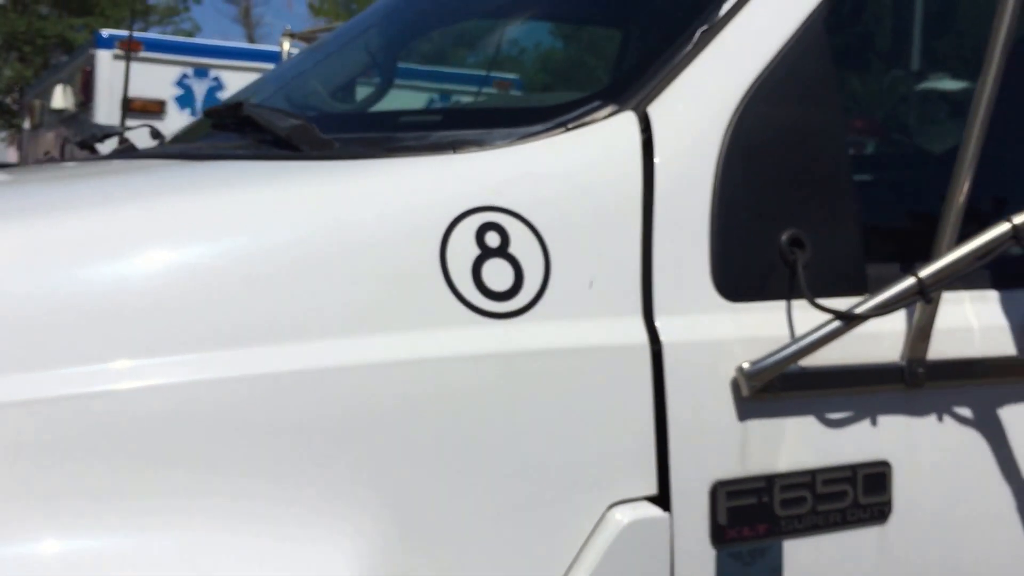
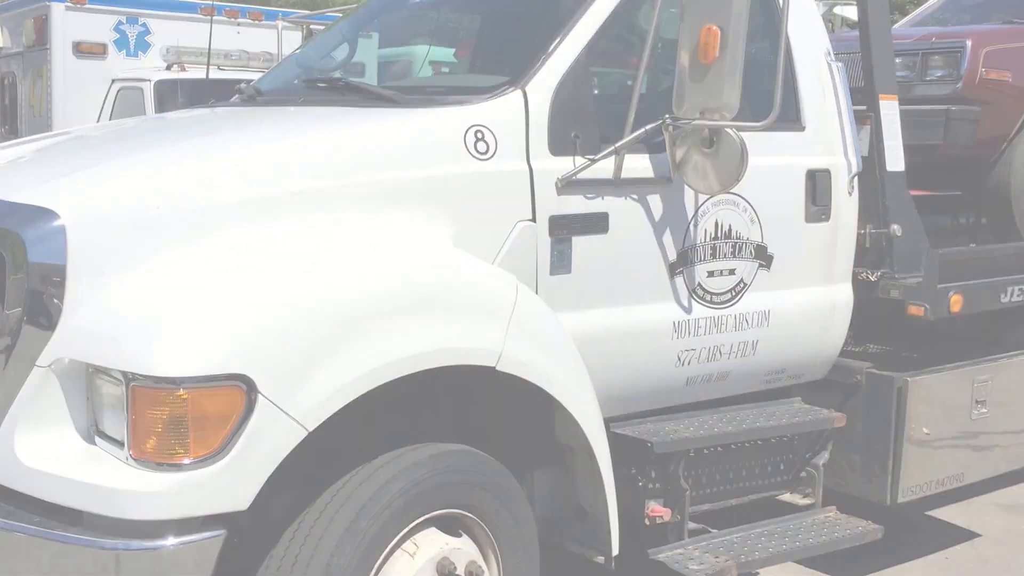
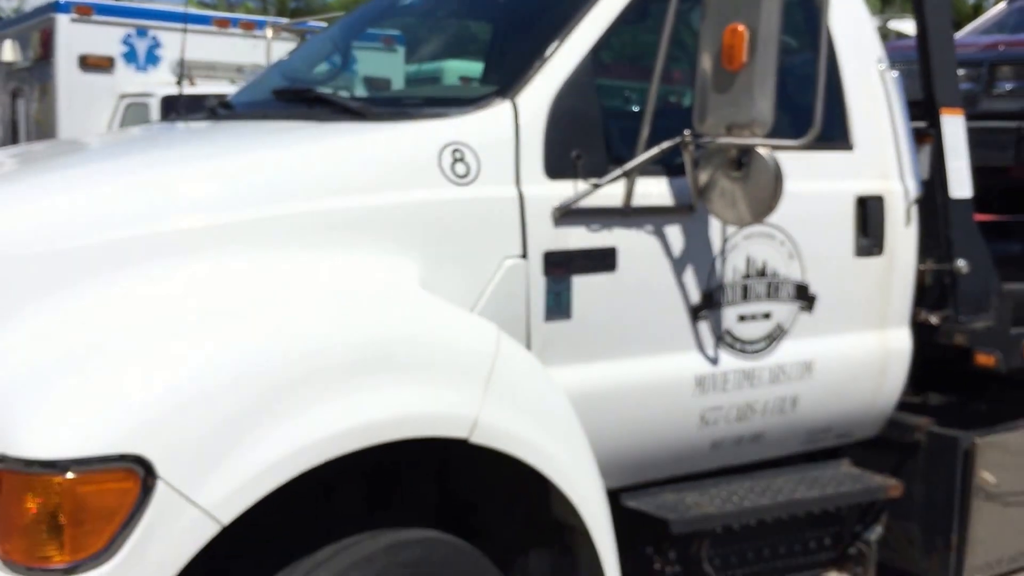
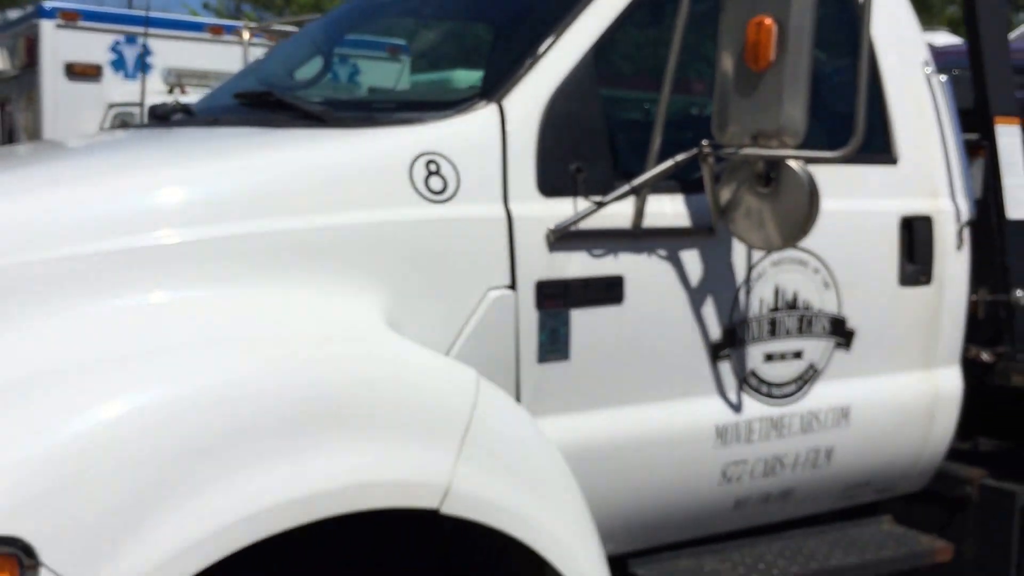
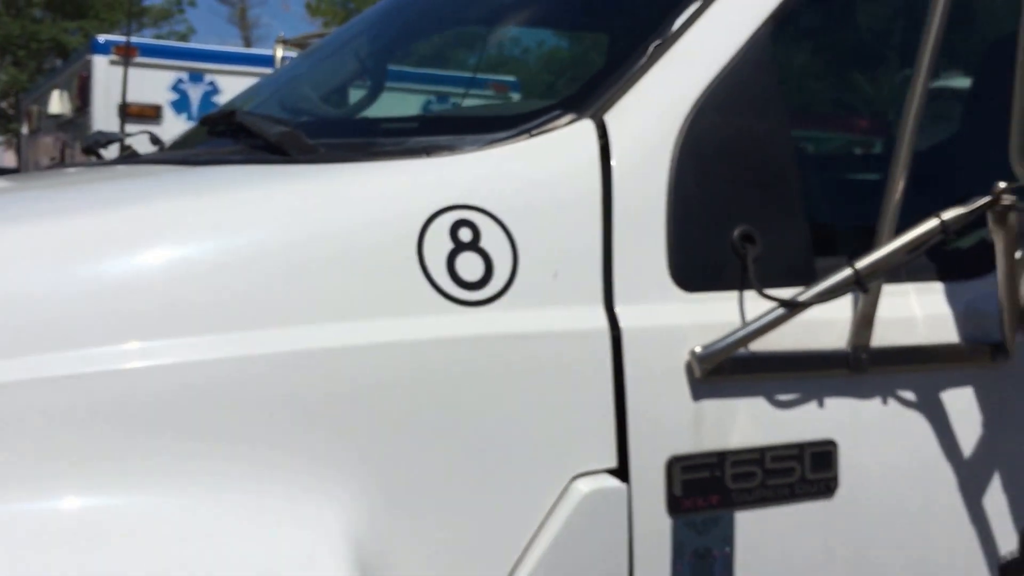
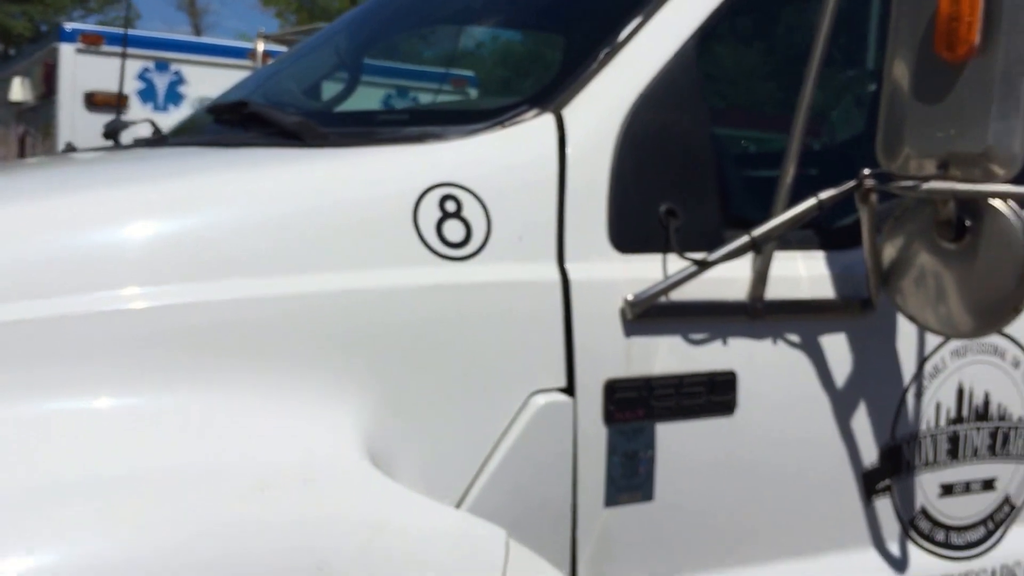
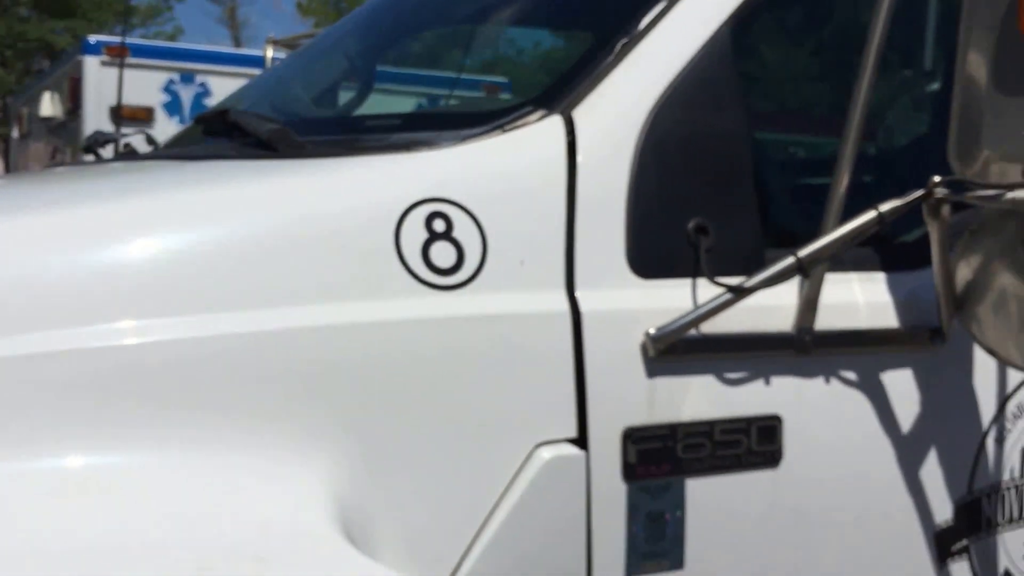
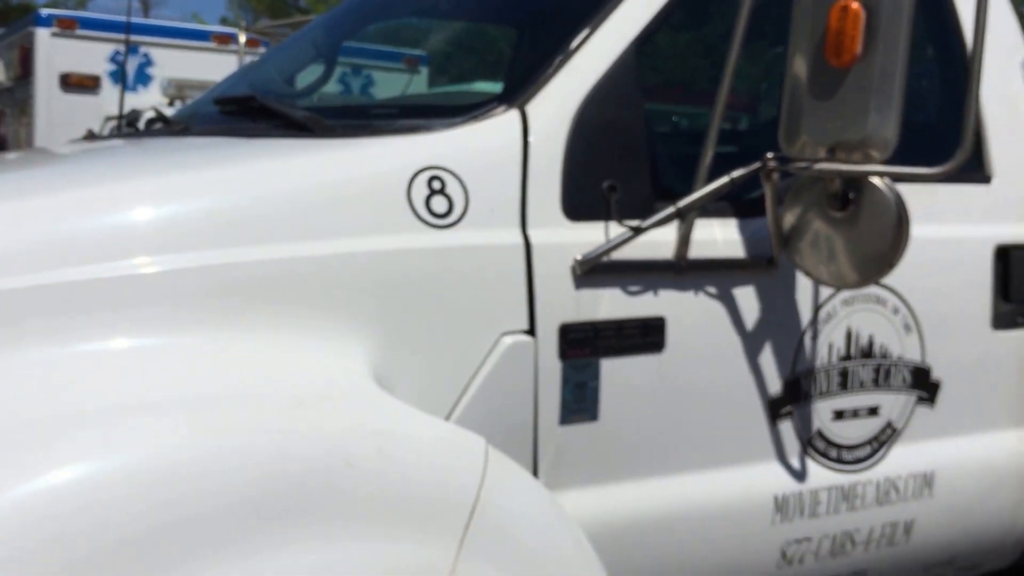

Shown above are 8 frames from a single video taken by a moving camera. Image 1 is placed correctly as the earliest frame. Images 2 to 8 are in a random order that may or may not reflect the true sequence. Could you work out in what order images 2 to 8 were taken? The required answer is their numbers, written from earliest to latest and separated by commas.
5, 7, 6, 8, 4, 3, 2
